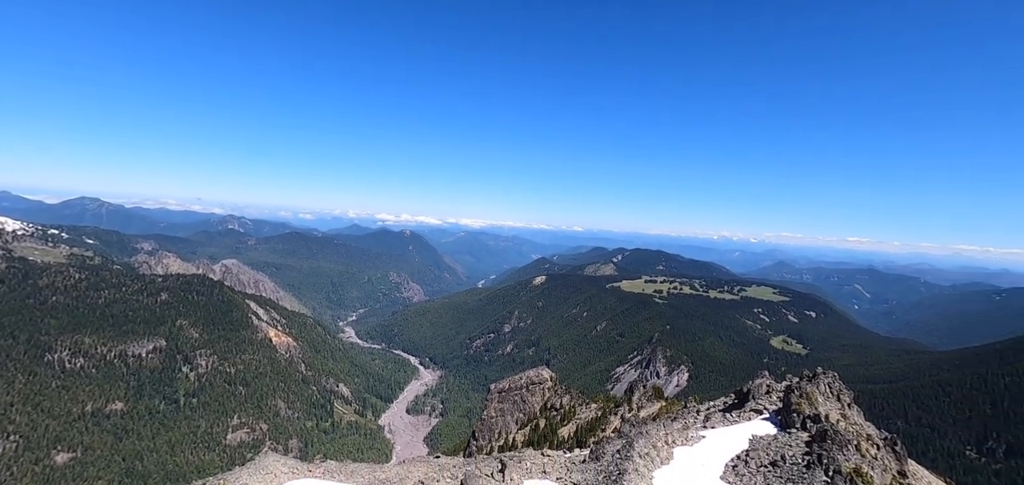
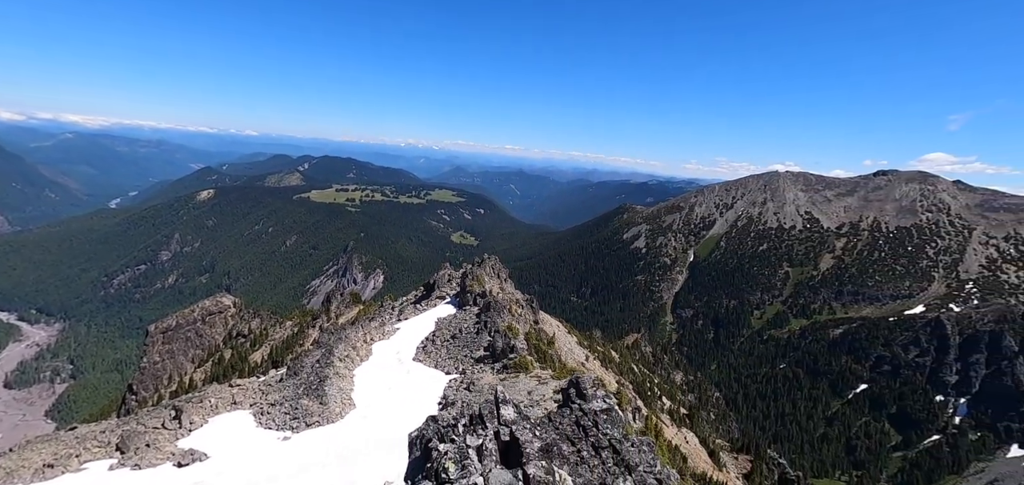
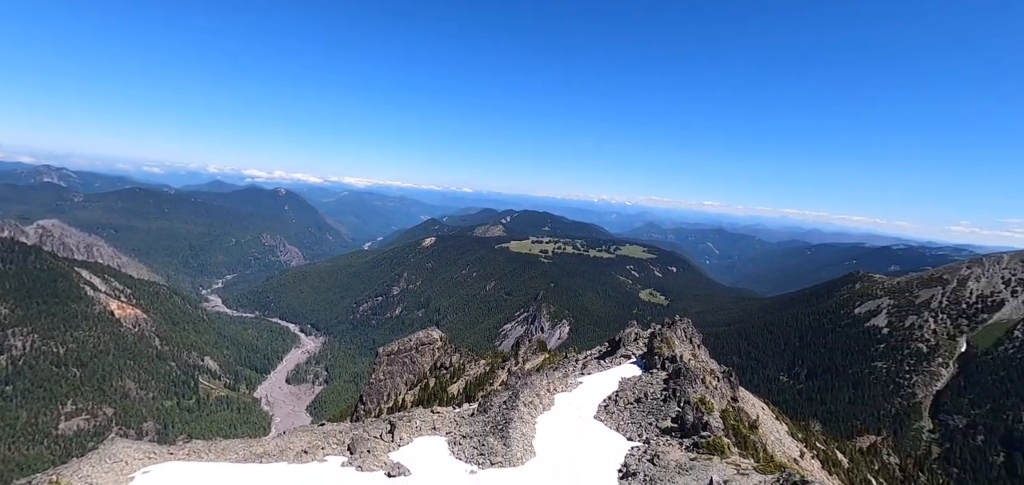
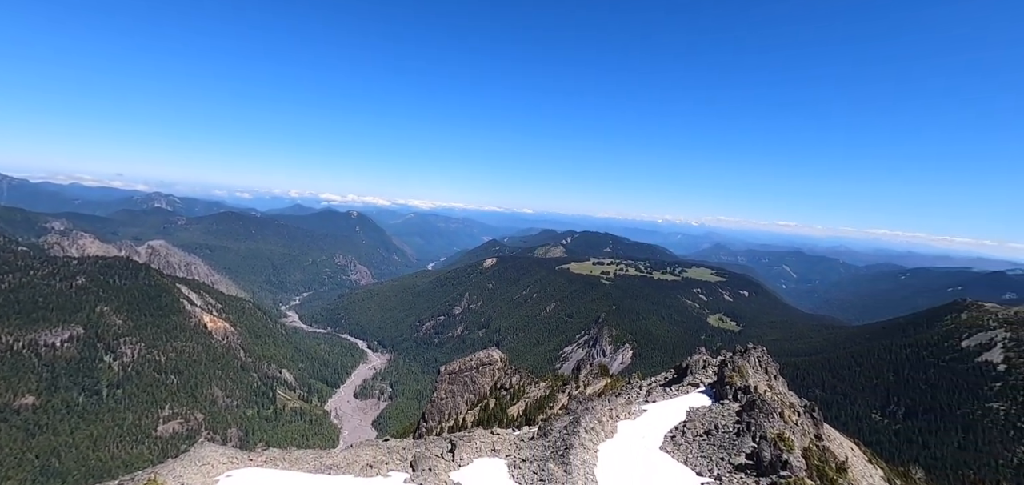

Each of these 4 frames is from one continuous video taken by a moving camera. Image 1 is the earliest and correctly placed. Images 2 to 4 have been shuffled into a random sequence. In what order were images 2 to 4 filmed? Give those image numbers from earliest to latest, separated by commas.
4, 3, 2
